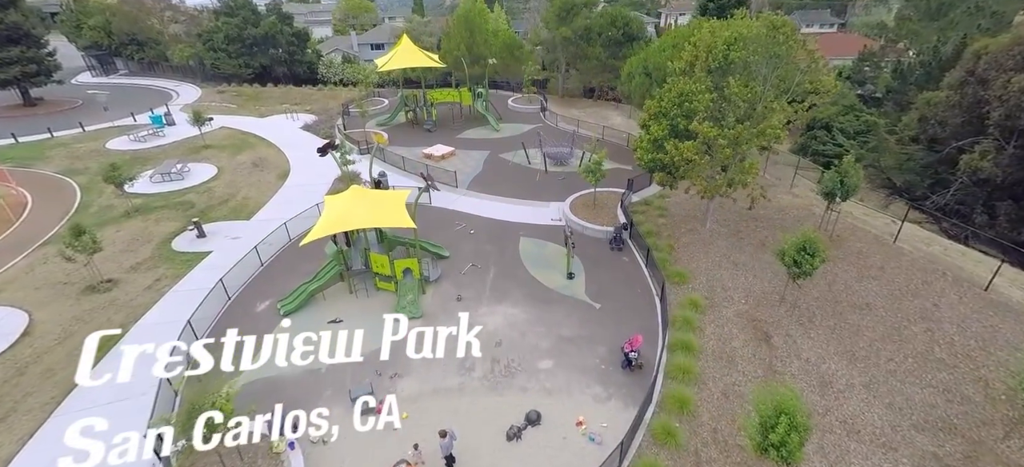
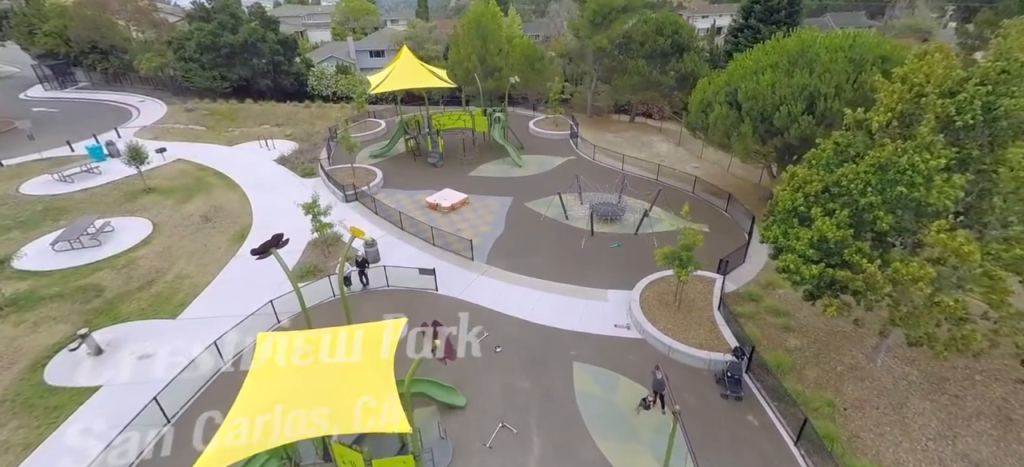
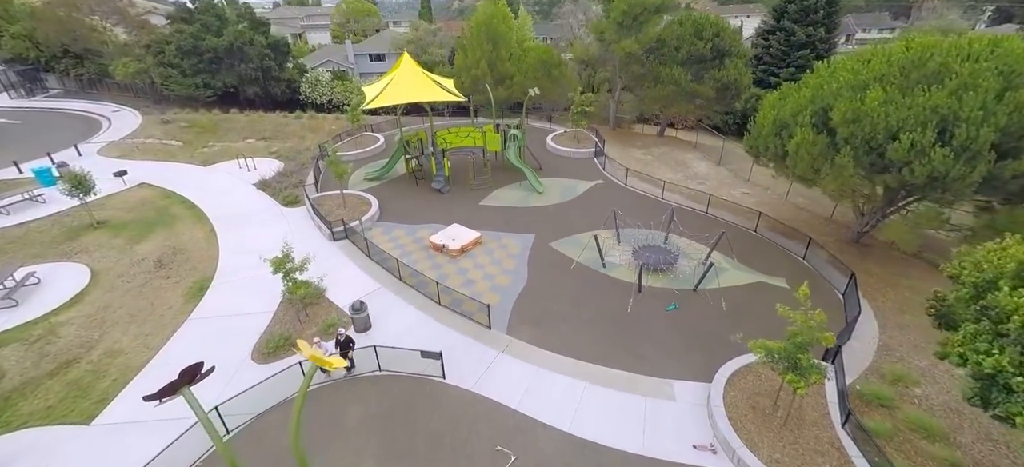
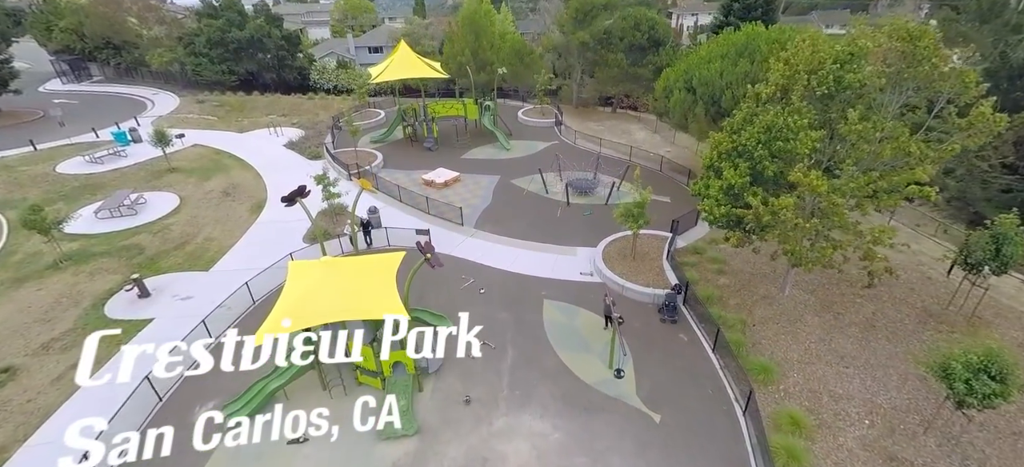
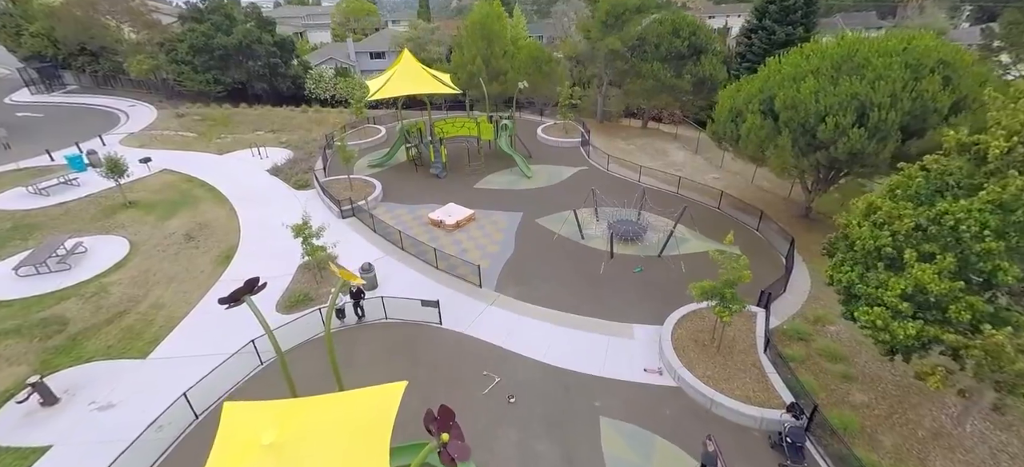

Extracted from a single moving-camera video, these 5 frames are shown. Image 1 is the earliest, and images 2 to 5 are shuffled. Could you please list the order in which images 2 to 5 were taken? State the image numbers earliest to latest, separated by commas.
4, 2, 5, 3
